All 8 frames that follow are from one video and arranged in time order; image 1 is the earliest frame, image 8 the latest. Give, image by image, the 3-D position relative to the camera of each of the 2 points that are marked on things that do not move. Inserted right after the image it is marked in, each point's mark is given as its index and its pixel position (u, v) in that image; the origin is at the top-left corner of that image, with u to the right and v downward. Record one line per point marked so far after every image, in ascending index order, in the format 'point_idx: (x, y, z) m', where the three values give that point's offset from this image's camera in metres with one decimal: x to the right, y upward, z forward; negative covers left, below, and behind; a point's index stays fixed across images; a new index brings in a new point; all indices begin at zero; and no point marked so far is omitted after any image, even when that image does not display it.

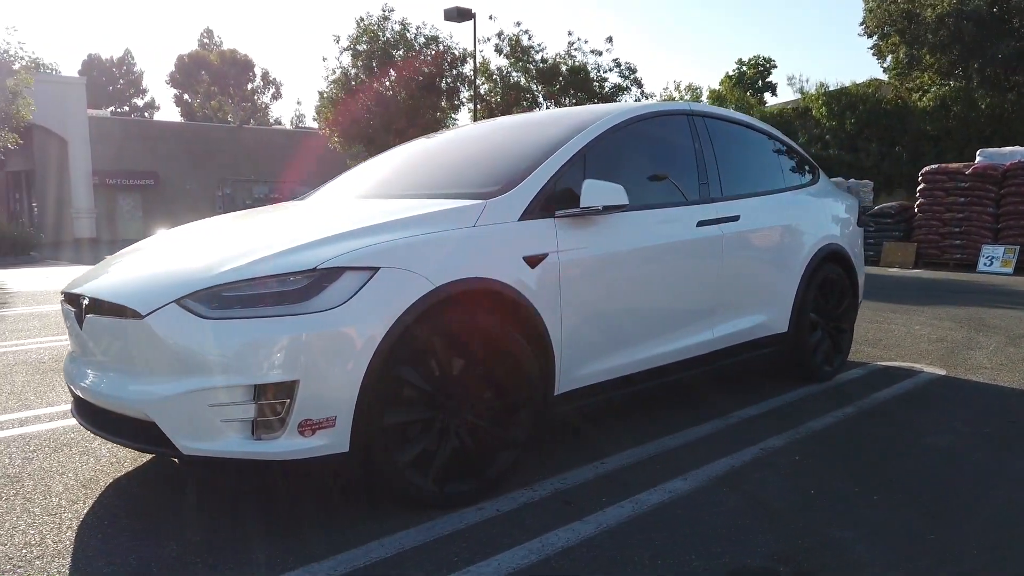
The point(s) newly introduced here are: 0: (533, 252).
0: (+0.1, +0.2, +3.5) m
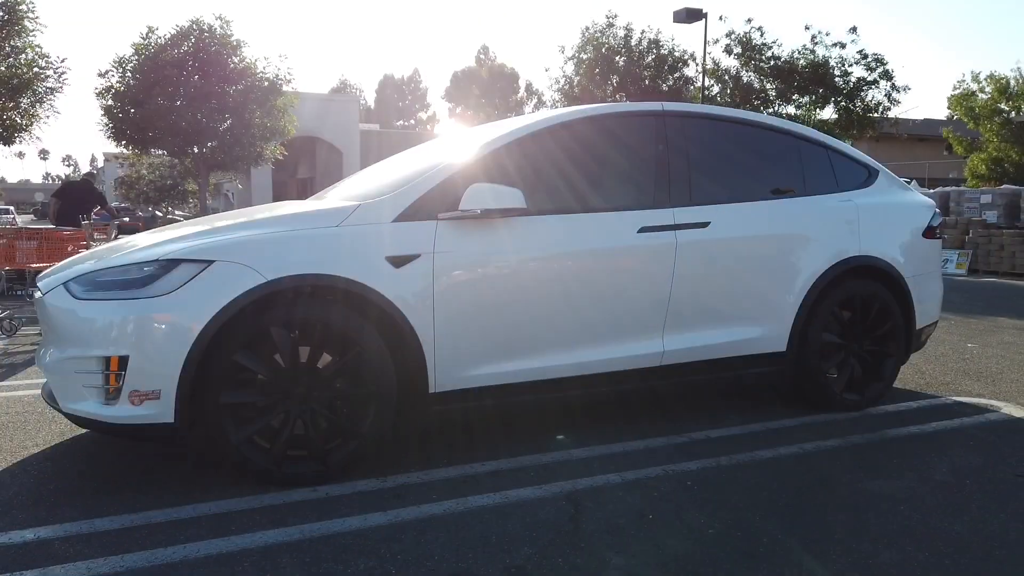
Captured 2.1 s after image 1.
0: (-0.5, +0.2, +3.5) m
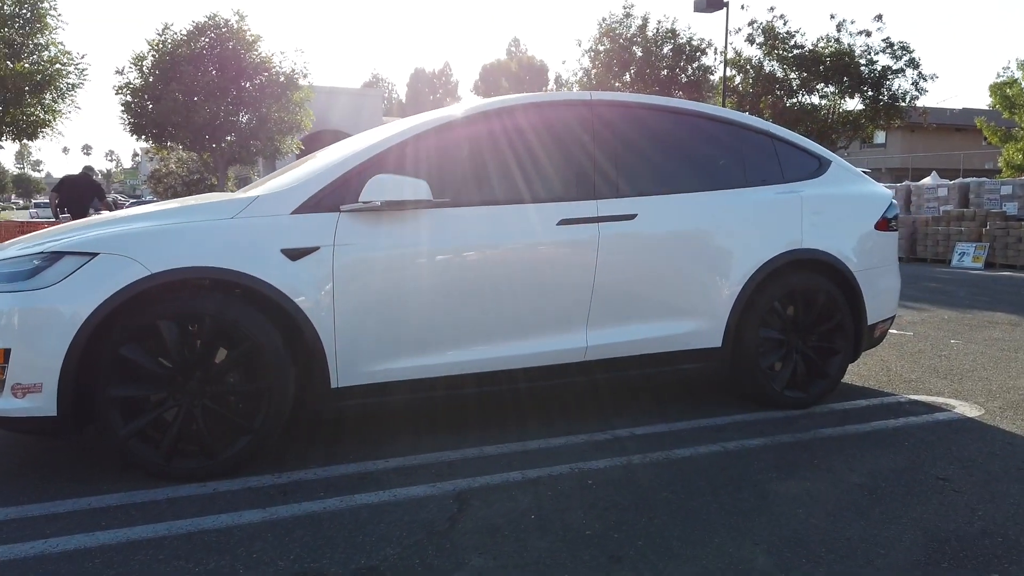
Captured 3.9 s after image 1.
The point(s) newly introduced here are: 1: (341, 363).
0: (-0.9, +0.2, +3.4) m
1: (-0.8, -0.3, +3.5) m
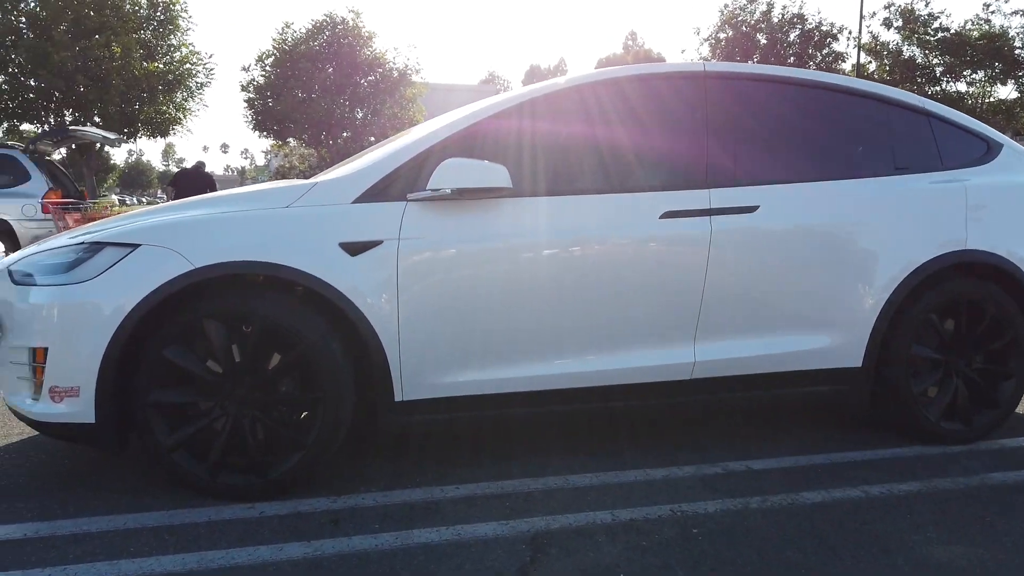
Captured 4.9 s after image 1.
0: (-0.6, +0.2, +3.0) m
1: (-0.4, -0.3, +3.1) m
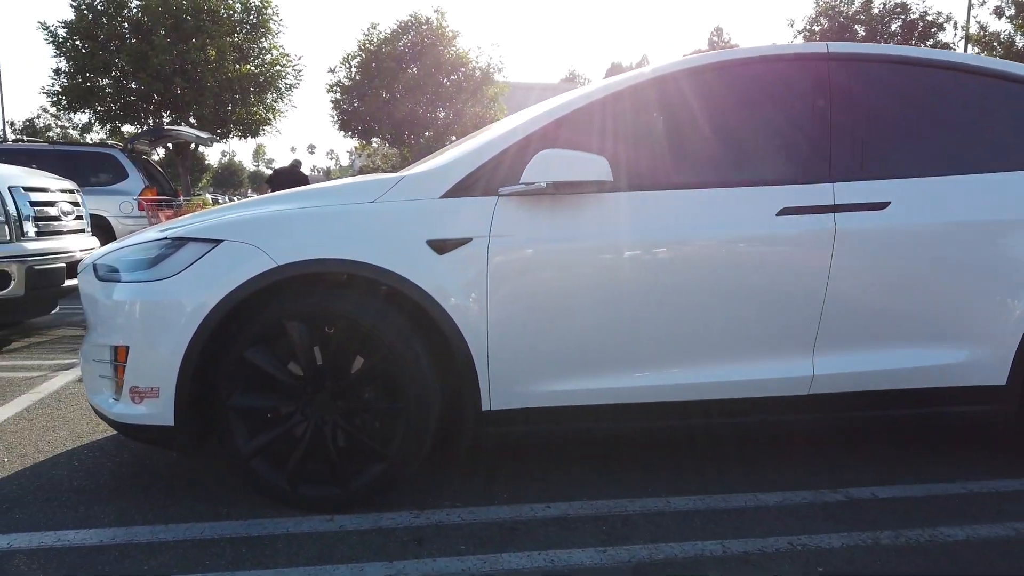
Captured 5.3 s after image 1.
0: (-0.2, +0.2, +2.8) m
1: (-0.1, -0.3, +2.9) m
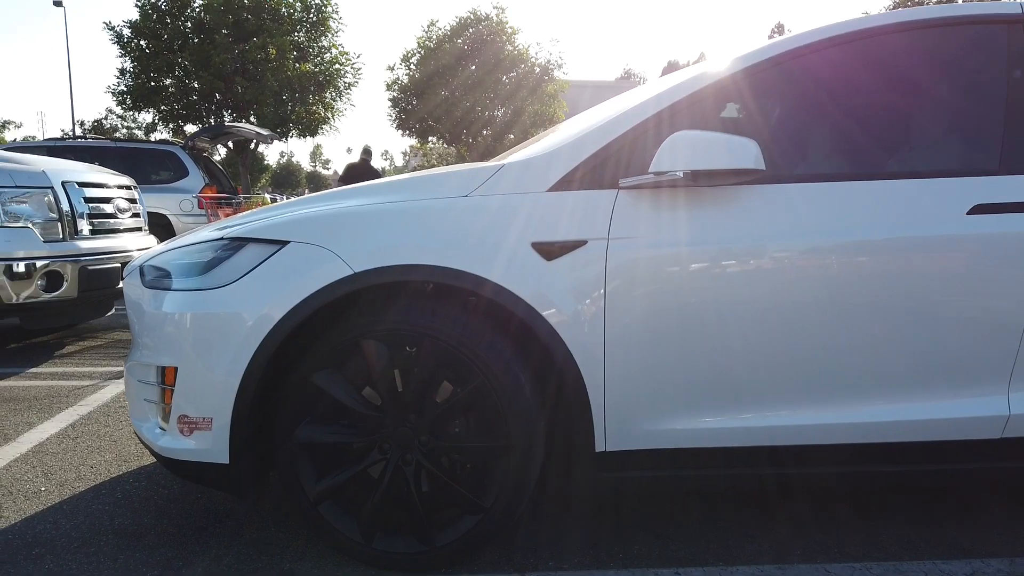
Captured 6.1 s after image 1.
0: (+0.1, +0.1, +2.3) m
1: (+0.3, -0.4, +2.3) m
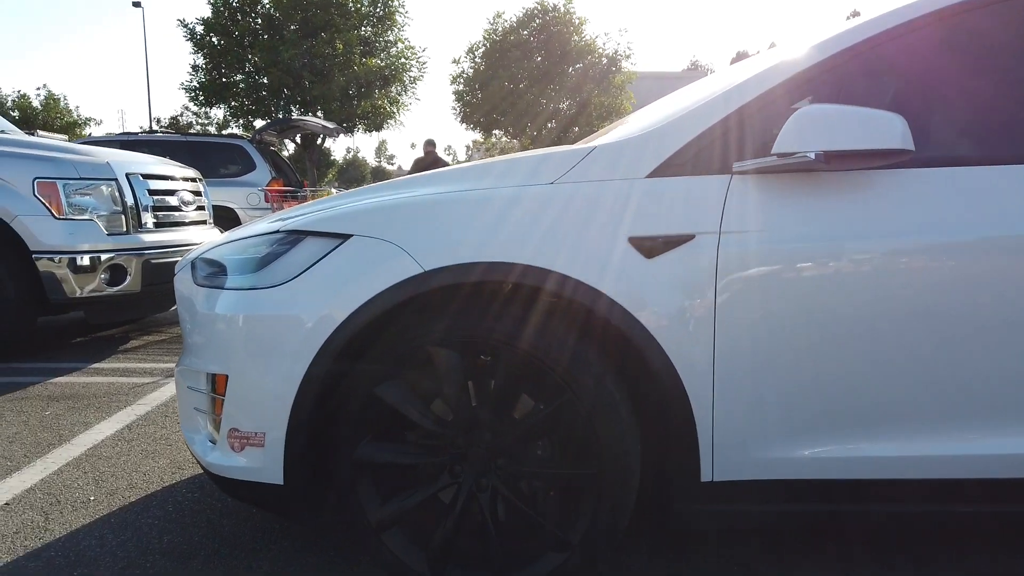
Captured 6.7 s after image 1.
0: (+0.4, +0.1, +2.0) m
1: (+0.5, -0.4, +2.0) m
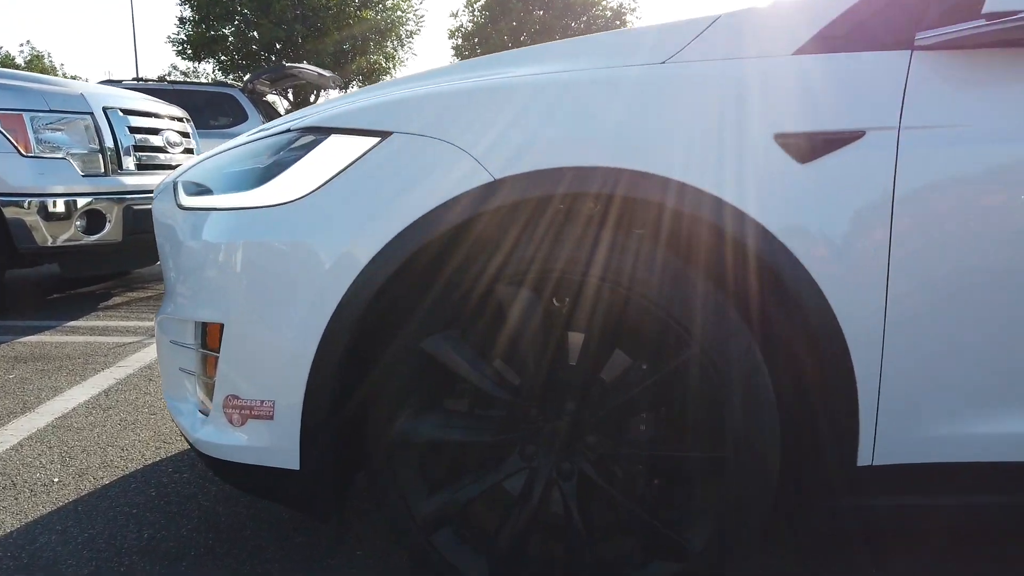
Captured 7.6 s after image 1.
0: (+0.6, +0.3, +1.4) m
1: (+0.7, -0.2, +1.5) m
